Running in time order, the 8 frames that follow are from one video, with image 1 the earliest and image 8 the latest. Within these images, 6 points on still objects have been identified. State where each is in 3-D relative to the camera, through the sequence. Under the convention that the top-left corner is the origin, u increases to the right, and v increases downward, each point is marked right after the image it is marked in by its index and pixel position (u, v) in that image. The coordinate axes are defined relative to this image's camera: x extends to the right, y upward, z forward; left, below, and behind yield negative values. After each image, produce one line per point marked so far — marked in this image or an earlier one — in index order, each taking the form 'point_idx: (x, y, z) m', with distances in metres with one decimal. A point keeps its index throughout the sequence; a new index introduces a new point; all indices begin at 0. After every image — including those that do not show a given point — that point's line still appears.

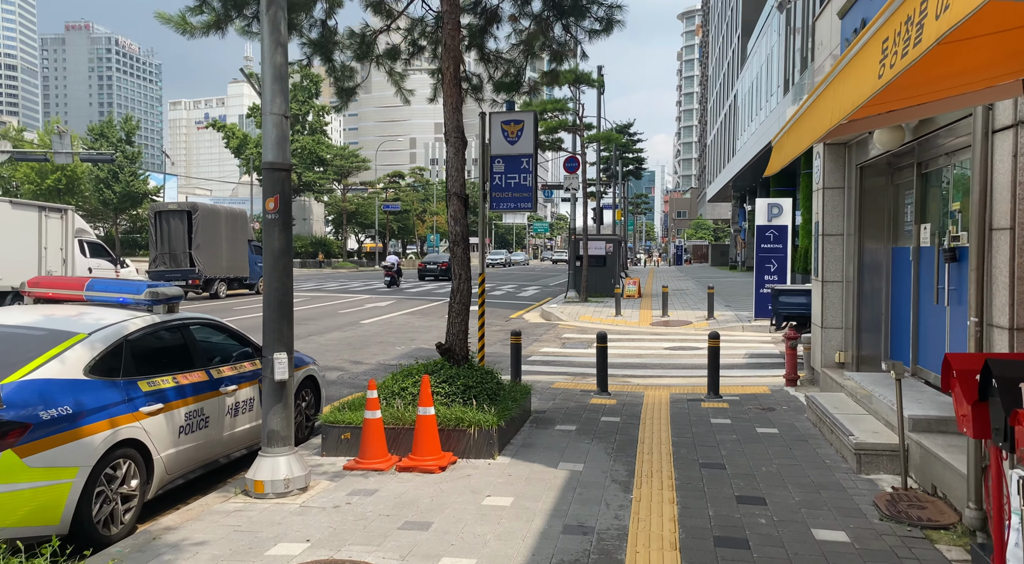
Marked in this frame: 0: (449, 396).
0: (-0.6, -1.0, +6.9) m
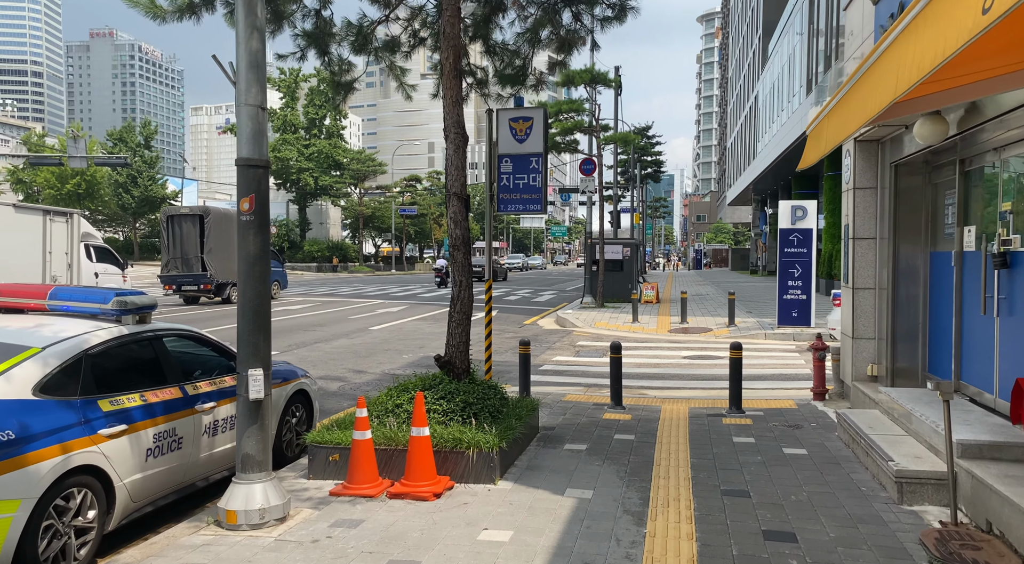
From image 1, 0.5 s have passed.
0: (-0.5, -1.1, +6.4) m
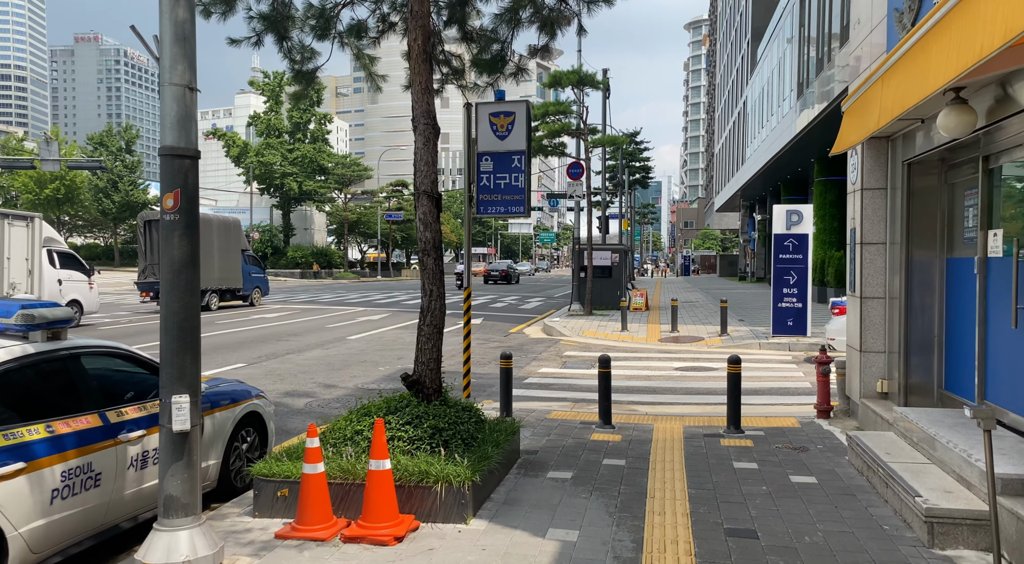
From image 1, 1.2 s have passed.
0: (-0.7, -1.2, +5.6) m
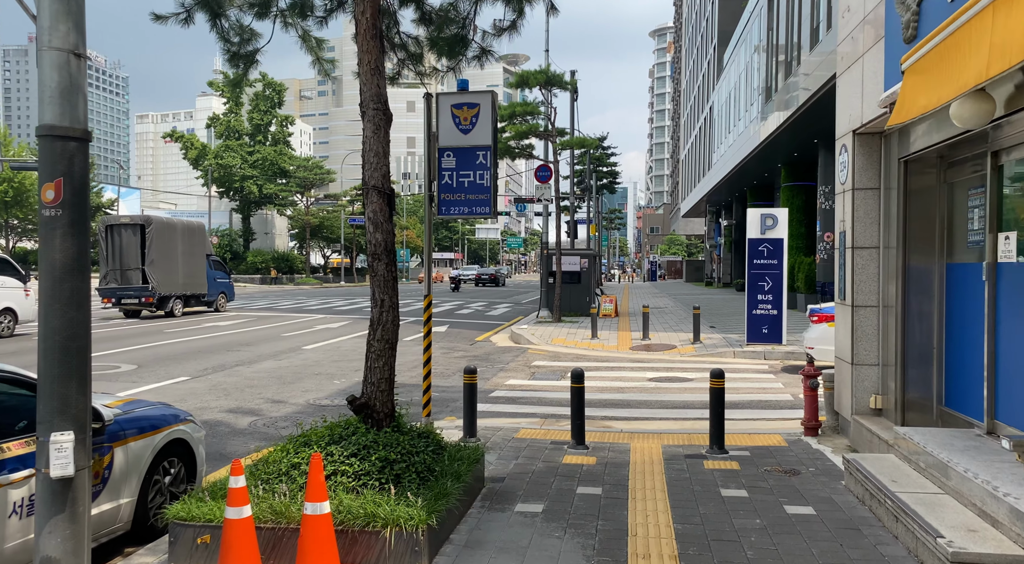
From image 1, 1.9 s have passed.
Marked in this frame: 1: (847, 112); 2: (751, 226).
0: (-0.9, -1.2, +4.8) m
1: (+3.3, +1.7, +7.7) m
2: (+4.7, +1.1, +15.3) m
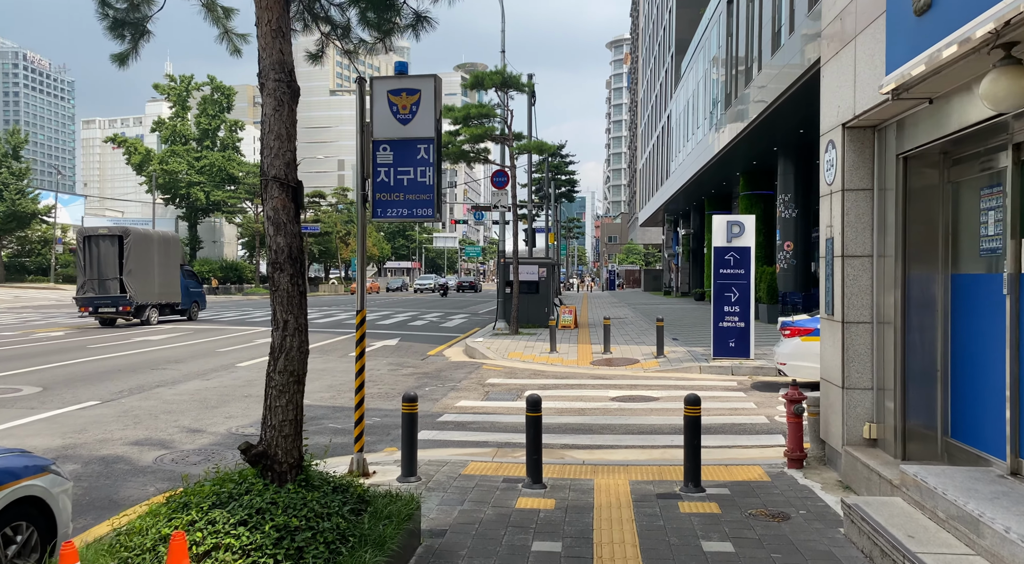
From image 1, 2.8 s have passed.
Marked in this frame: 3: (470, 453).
0: (-1.3, -1.3, +3.7) m
1: (+2.9, +1.6, +6.9) m
2: (+3.8, +0.9, +14.5) m
3: (-0.5, -1.8, +8.2) m
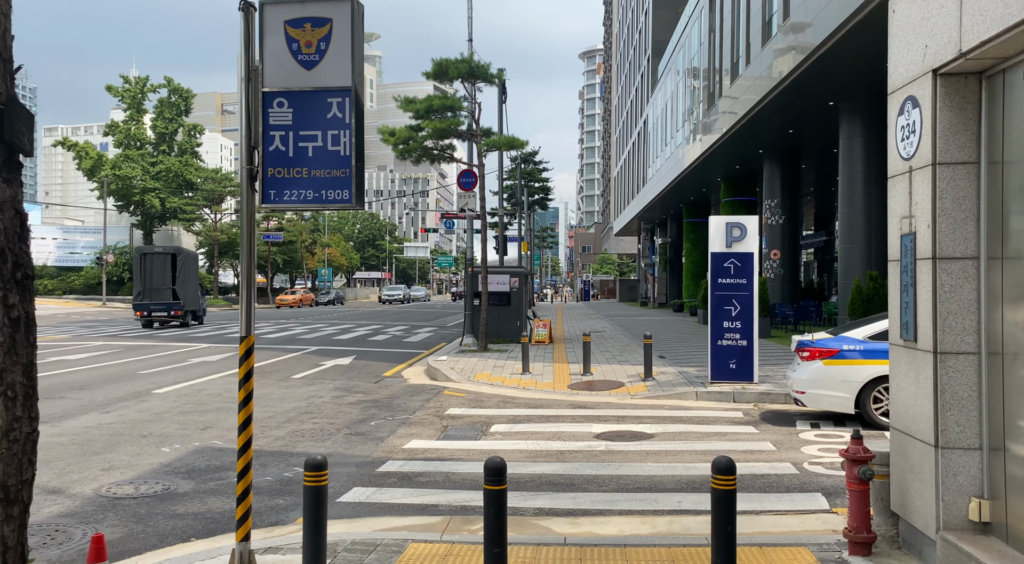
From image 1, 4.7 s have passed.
0: (-1.4, -1.3, +1.6) m
1: (+2.6, +1.5, +4.9) m
2: (+3.3, +0.7, +12.5) m
3: (-0.8, -1.9, +6.1) m
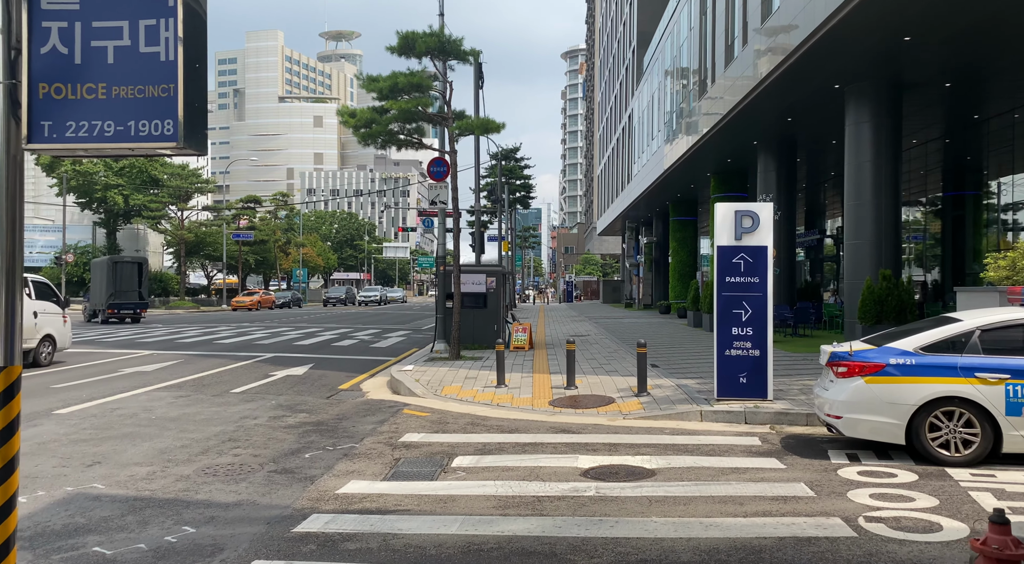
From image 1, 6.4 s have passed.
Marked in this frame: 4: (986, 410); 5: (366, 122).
0: (-1.6, -1.3, -0.4) m
1: (+2.3, +1.5, +3.0) m
2: (+2.9, +0.7, +10.6) m
3: (-1.1, -1.9, +4.1) m
4: (+4.5, -1.2, +7.3) m
5: (-3.3, +3.6, +17.3) m
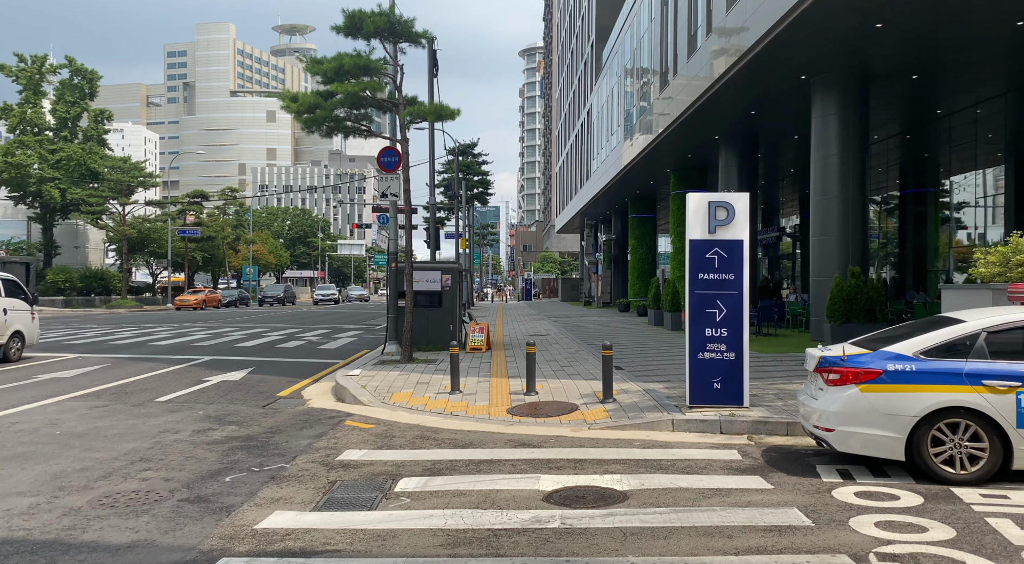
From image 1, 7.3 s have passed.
0: (-1.6, -1.3, -1.5) m
1: (+2.2, +1.5, +2.1) m
2: (+2.3, +0.8, +9.8) m
3: (-1.3, -1.9, +3.1) m
4: (+4.1, -1.2, +6.5) m
5: (-4.2, +3.6, +16.1) m
